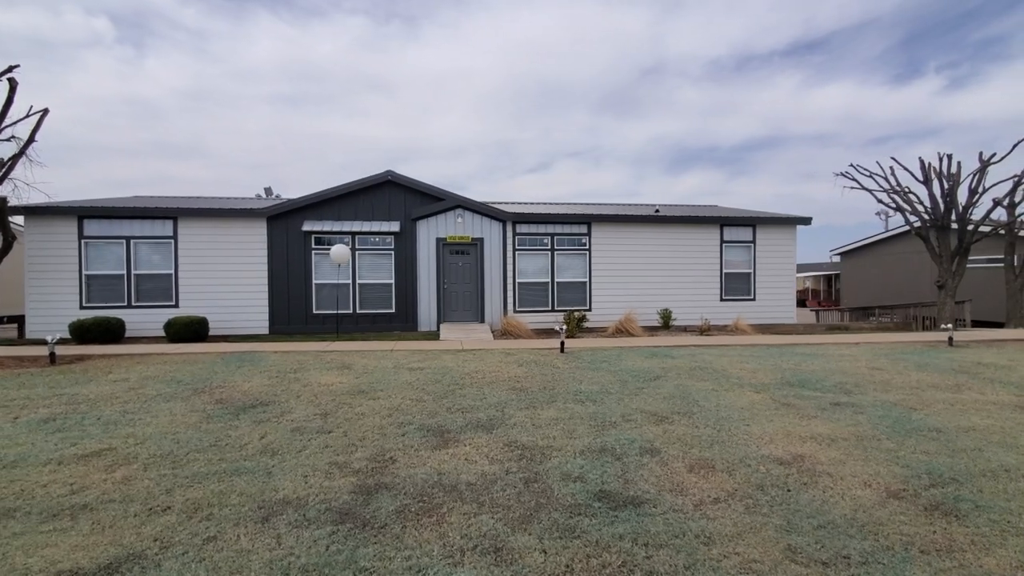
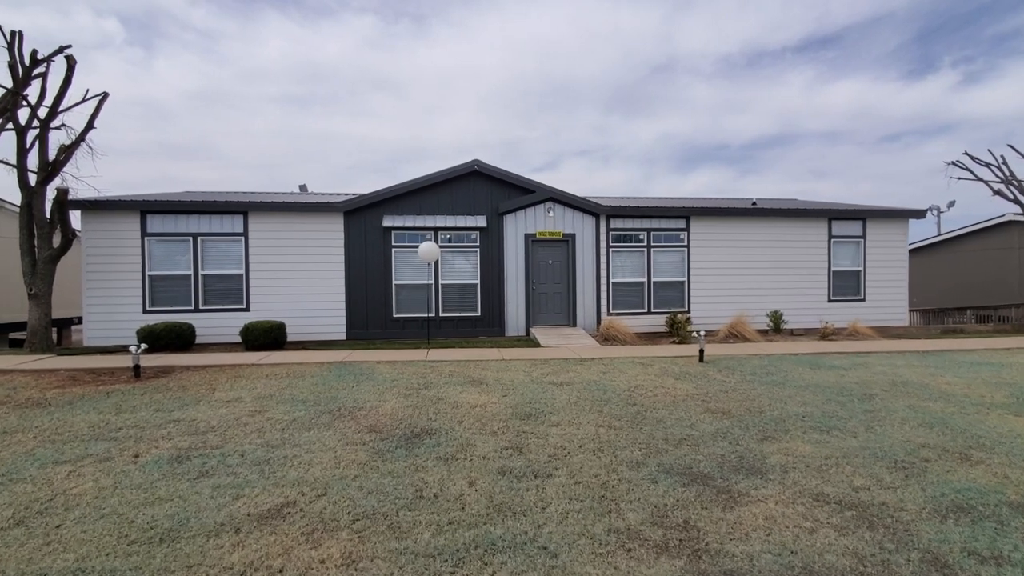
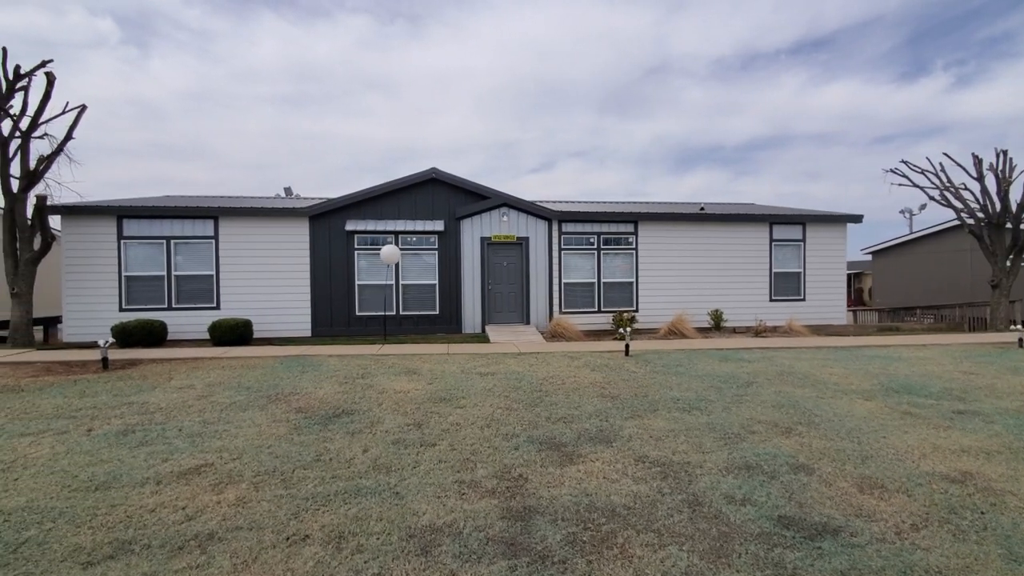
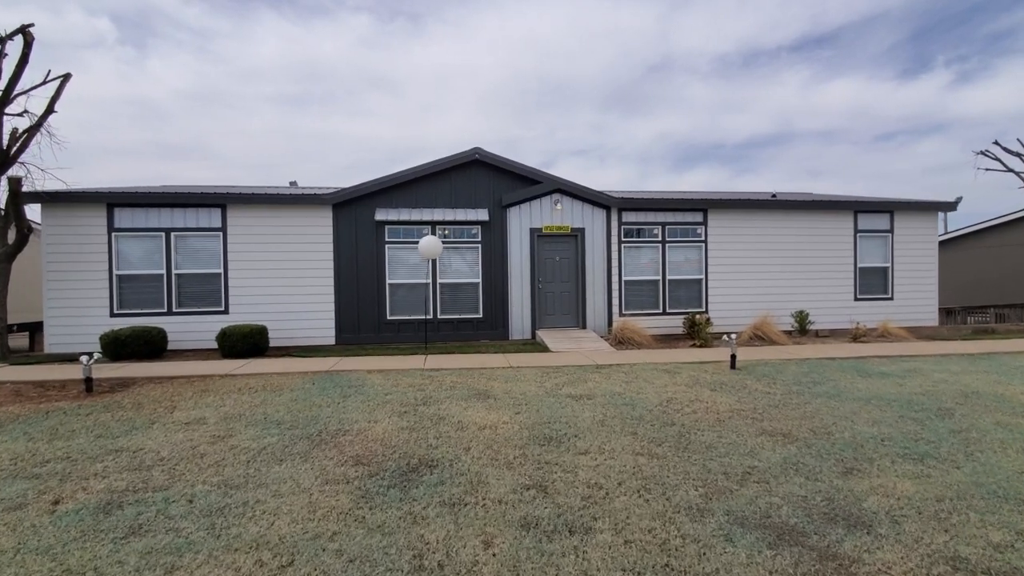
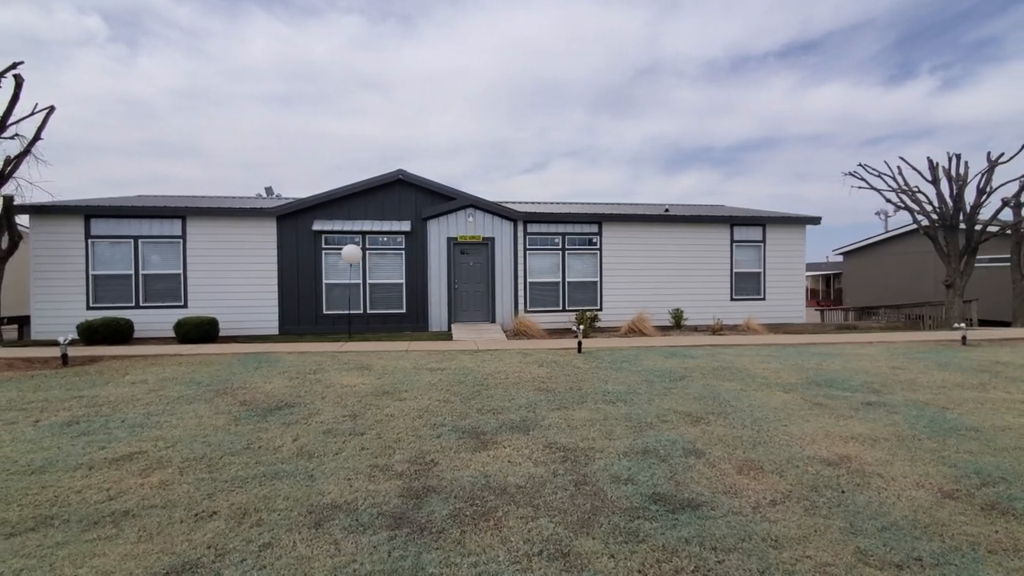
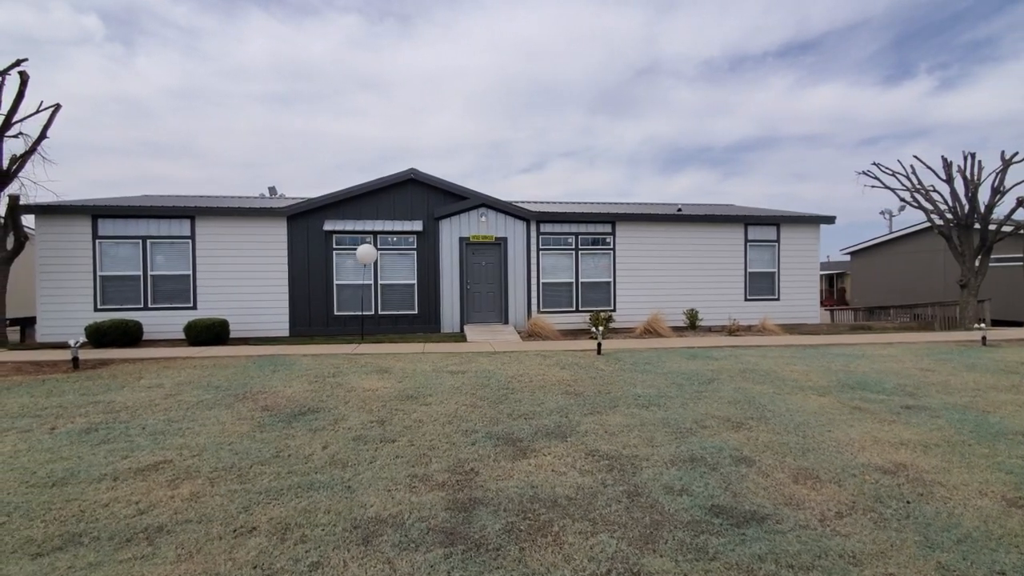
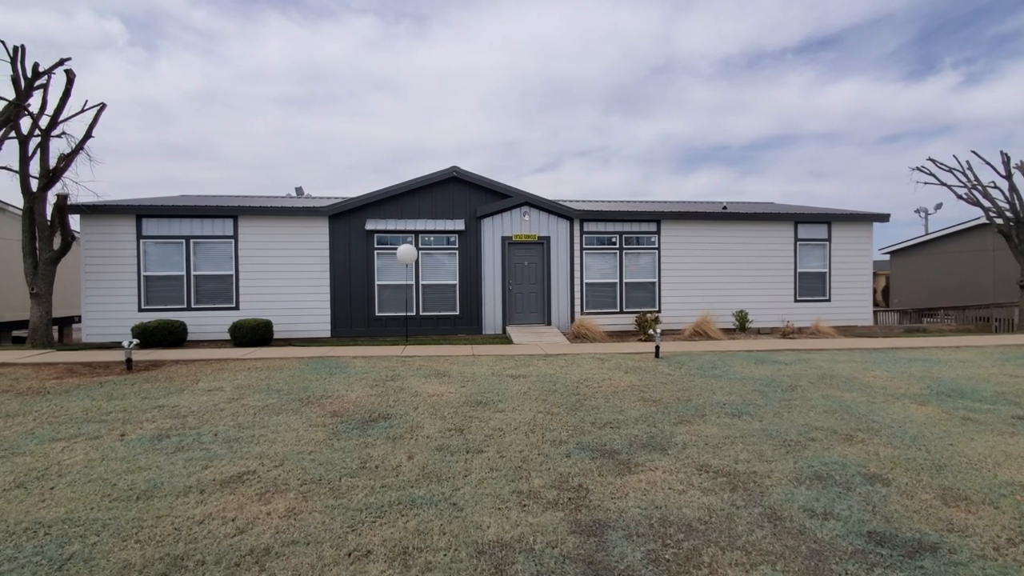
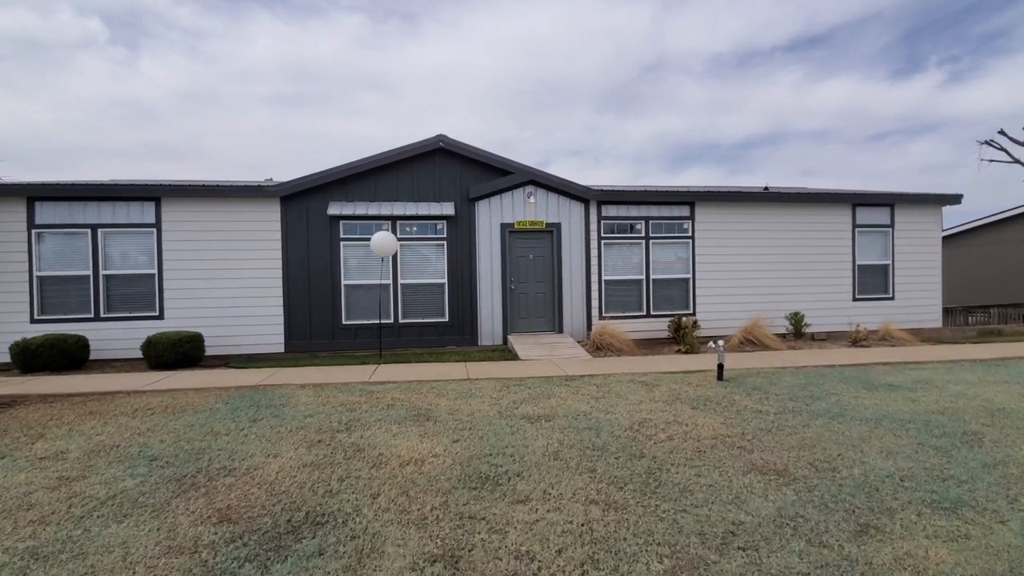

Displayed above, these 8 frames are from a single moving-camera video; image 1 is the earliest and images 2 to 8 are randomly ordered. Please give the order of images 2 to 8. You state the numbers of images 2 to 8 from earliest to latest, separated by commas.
5, 6, 3, 7, 2, 4, 8
